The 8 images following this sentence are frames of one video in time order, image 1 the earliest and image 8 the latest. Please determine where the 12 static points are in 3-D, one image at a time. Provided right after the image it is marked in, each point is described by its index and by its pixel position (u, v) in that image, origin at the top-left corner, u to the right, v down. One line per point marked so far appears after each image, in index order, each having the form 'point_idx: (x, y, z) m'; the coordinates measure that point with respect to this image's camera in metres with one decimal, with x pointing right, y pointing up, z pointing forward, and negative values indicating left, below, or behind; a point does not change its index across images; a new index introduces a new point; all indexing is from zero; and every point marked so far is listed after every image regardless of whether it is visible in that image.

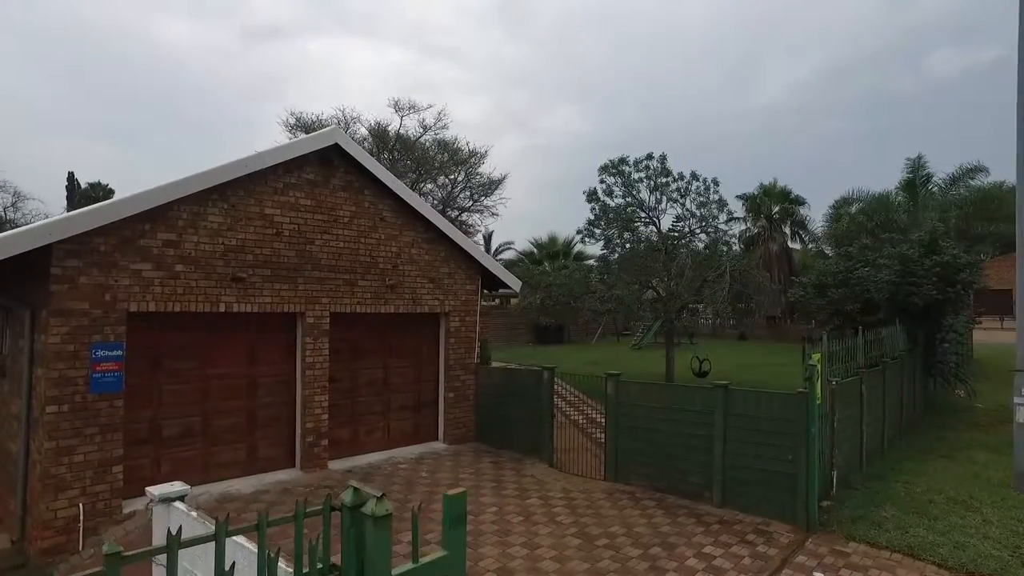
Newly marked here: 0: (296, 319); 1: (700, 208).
0: (-2.6, -0.4, +8.4) m
1: (+4.3, +1.9, +15.9) m
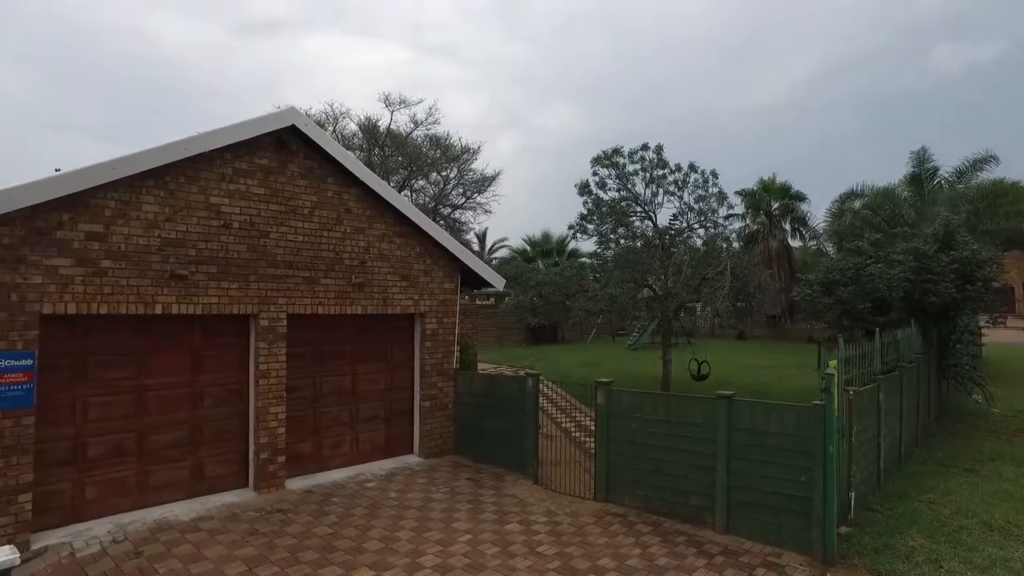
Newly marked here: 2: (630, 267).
0: (-2.9, -0.4, +7.5) m
1: (+4.1, +1.9, +15.1) m
2: (+2.5, +0.4, +14.6) m
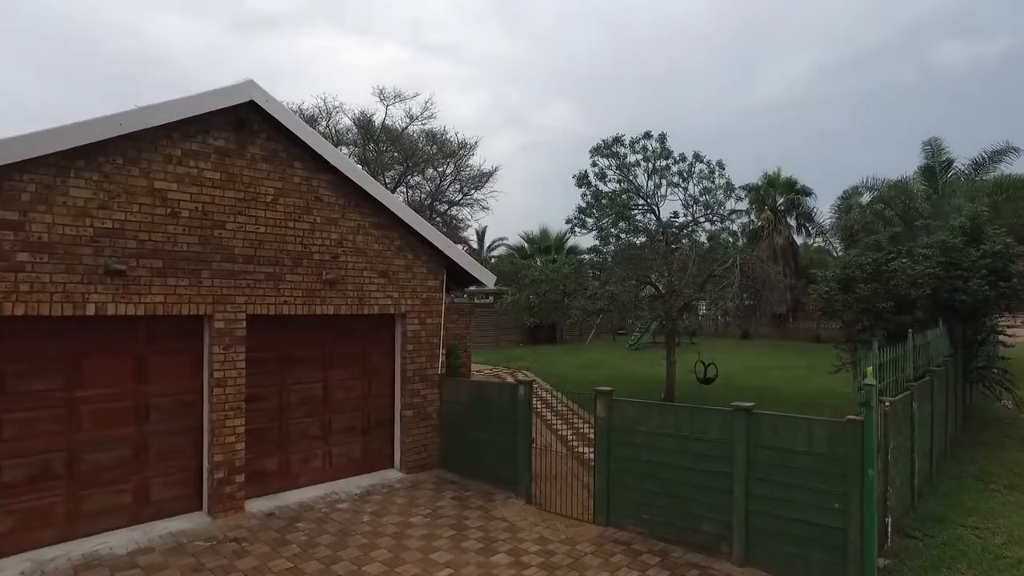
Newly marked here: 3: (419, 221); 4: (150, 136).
0: (-3.0, -0.3, +6.6) m
1: (+4.0, +2.0, +14.2) m
2: (+2.4, +0.5, +13.7) m
3: (-1.1, +0.8, +8.2) m
4: (-3.2, +1.4, +6.1) m
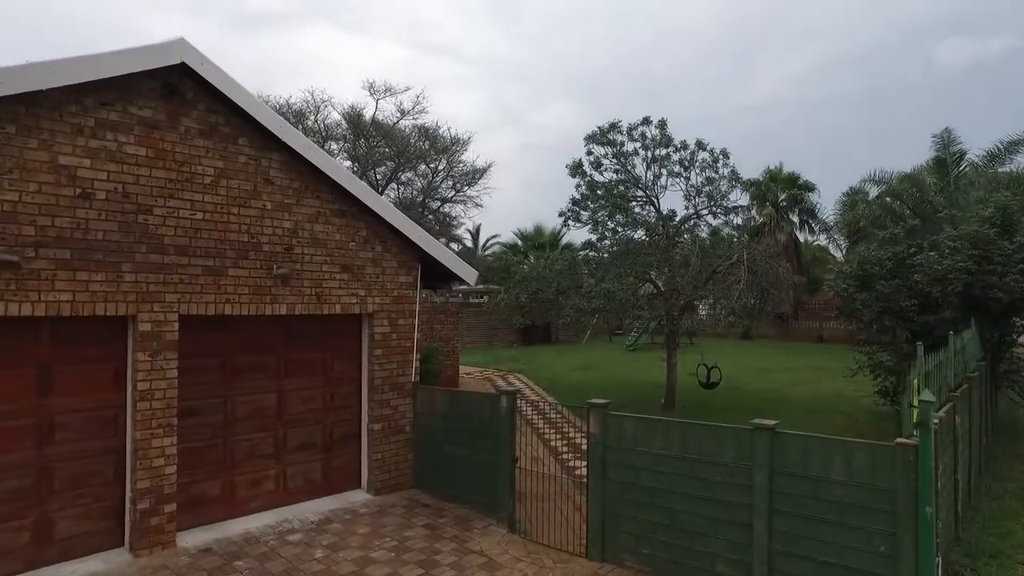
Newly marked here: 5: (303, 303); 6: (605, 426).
0: (-3.2, -0.3, +5.6) m
1: (+3.7, +2.0, +13.2) m
2: (+2.2, +0.5, +12.7) m
3: (-1.3, +0.8, +7.3) m
4: (-3.4, +1.4, +5.1) m
5: (-2.0, -0.2, +6.7) m
6: (+0.8, -1.2, +5.8) m
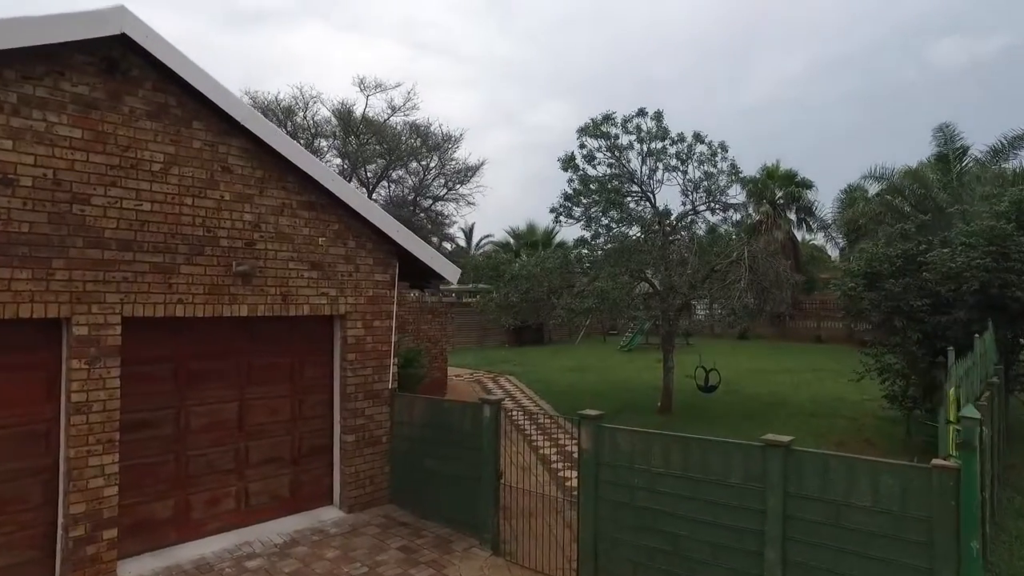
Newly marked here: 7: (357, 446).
0: (-3.3, -0.3, +5.0) m
1: (+3.5, +2.0, +12.6) m
2: (+2.0, +0.5, +12.1) m
3: (-1.5, +0.8, +6.7) m
4: (-3.5, +1.4, +4.5) m
5: (-2.2, -0.1, +6.1) m
6: (+0.6, -1.2, +5.2) m
7: (-1.5, -1.6, +6.8) m
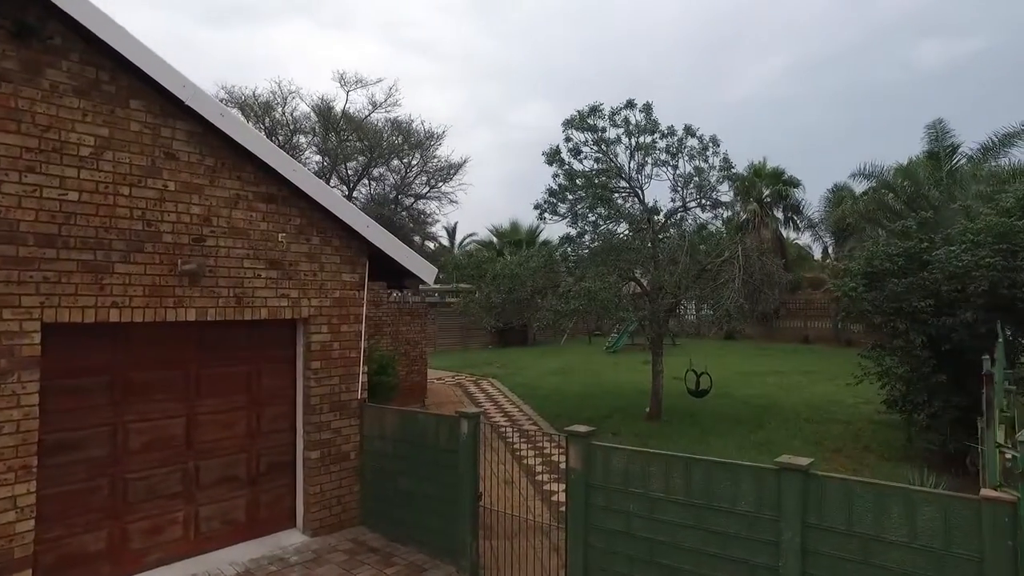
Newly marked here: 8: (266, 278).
0: (-3.4, -0.3, +4.3) m
1: (+3.2, +2.0, +12.1) m
2: (+1.7, +0.5, +11.6) m
3: (-1.6, +0.8, +6.0) m
4: (-3.7, +1.4, +3.8) m
5: (-2.3, -0.2, +5.5) m
6: (+0.5, -1.2, +4.6) m
7: (-1.7, -1.6, +6.2) m
8: (-2.1, +0.1, +5.8) m
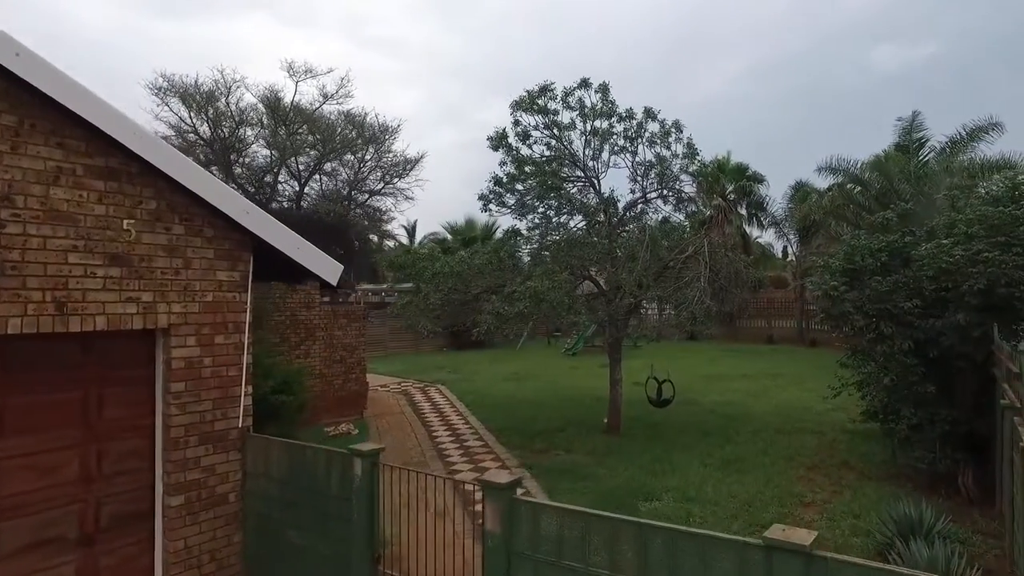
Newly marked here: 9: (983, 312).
0: (-3.9, -0.3, +2.9) m
1: (+2.3, +2.0, +11.1) m
2: (+0.8, +0.5, +10.4) m
3: (-2.2, +0.8, +4.7) m
4: (-4.1, +1.4, +2.4) m
5: (-2.9, -0.2, +4.1) m
6: (0.0, -1.2, +3.4) m
7: (-2.3, -1.6, +4.9) m
8: (-2.6, +0.1, +4.5) m
9: (+5.1, -0.3, +7.5) m
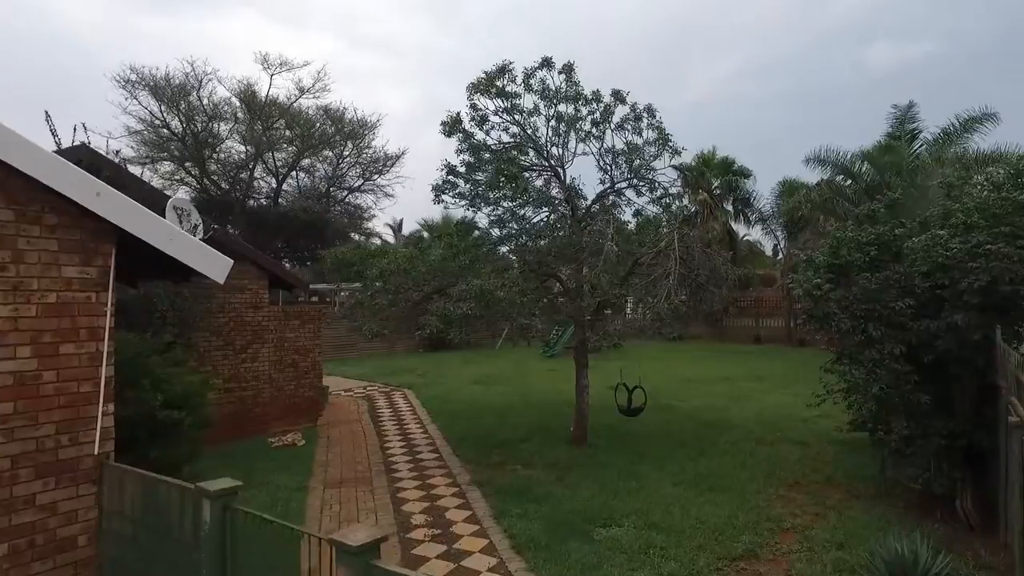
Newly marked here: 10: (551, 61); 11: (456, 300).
0: (-4.5, -0.3, +2.0) m
1: (+1.7, +2.0, +10.2) m
2: (+0.2, +0.6, +9.5) m
3: (-2.8, +0.8, +3.8) m
4: (-4.7, +1.4, +1.5) m
5: (-3.4, -0.2, +3.2) m
6: (-0.6, -1.2, +2.5) m
7: (-2.9, -1.6, +4.0) m
8: (-3.2, +0.1, +3.5) m
9: (+4.5, -0.2, +6.7) m
10: (+0.6, +3.2, +9.8) m
11: (-0.6, -0.1, +9.9) m
